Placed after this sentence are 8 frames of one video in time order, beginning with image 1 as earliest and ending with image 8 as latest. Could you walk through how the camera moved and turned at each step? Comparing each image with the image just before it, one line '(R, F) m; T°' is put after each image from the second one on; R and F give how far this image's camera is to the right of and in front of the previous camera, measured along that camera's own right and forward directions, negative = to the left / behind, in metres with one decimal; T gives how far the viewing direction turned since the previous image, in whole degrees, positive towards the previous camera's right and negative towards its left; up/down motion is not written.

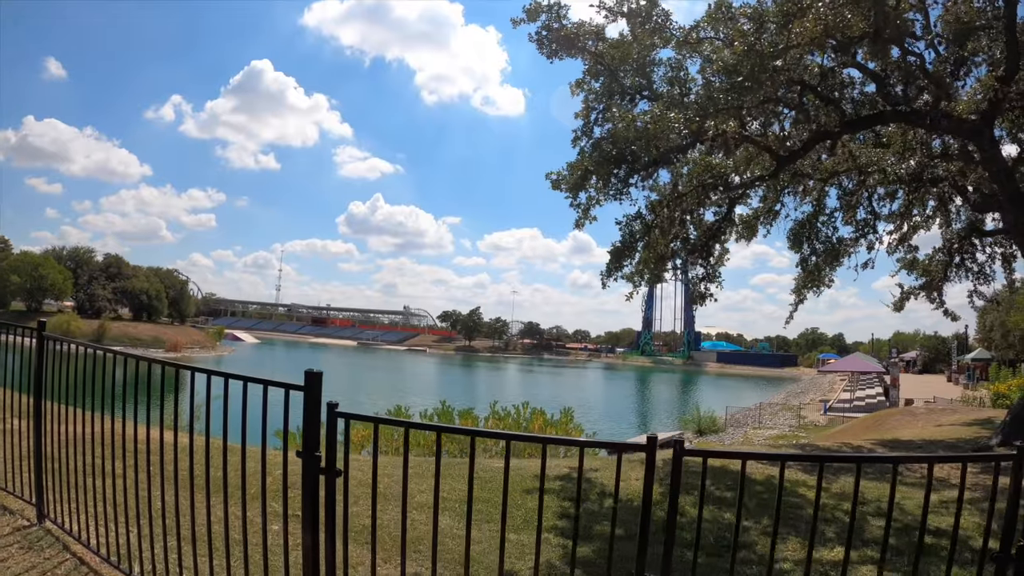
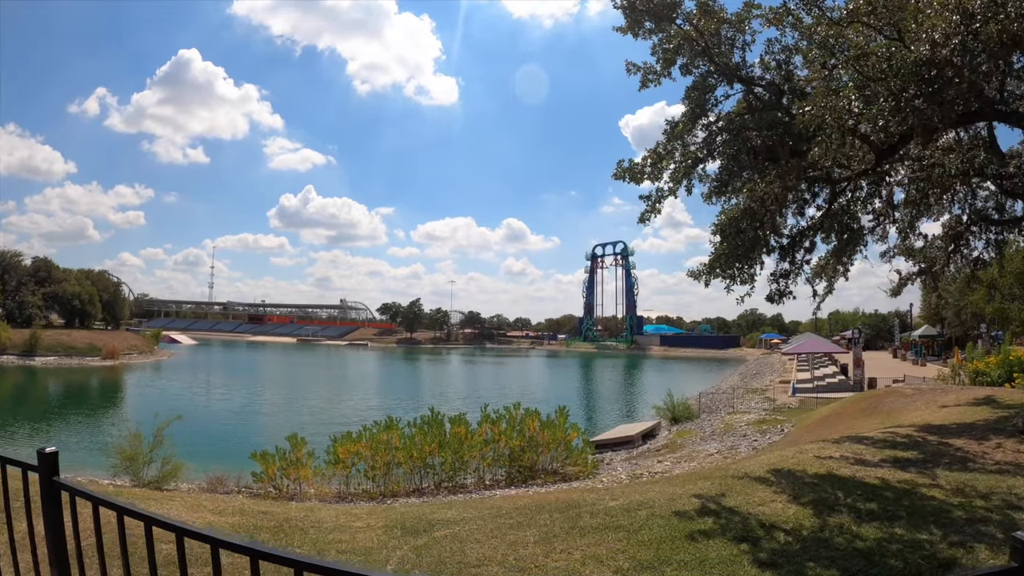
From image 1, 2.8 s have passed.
(-1.0, +0.5) m; +5°
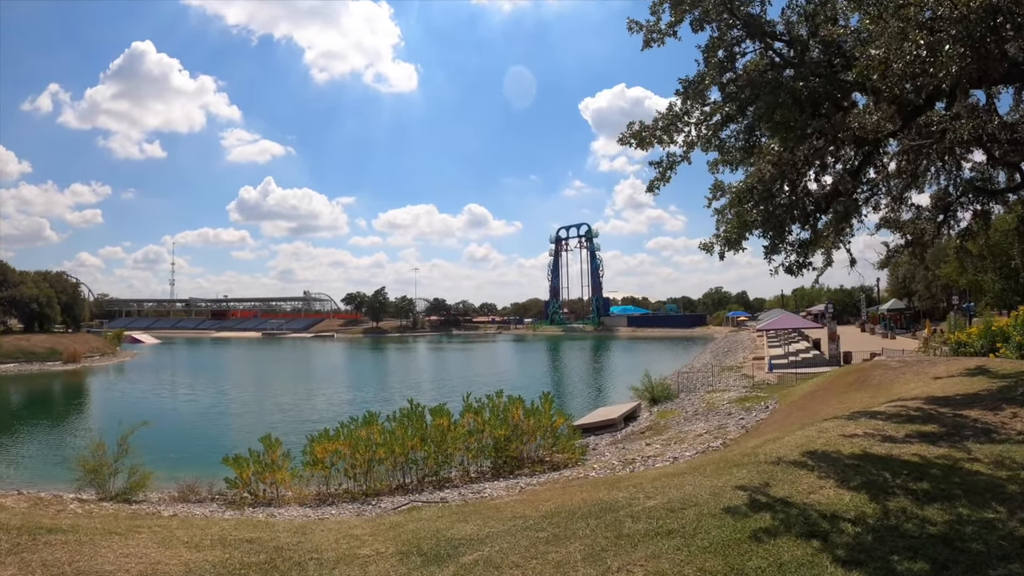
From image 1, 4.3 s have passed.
(-0.2, +0.4) m; +3°
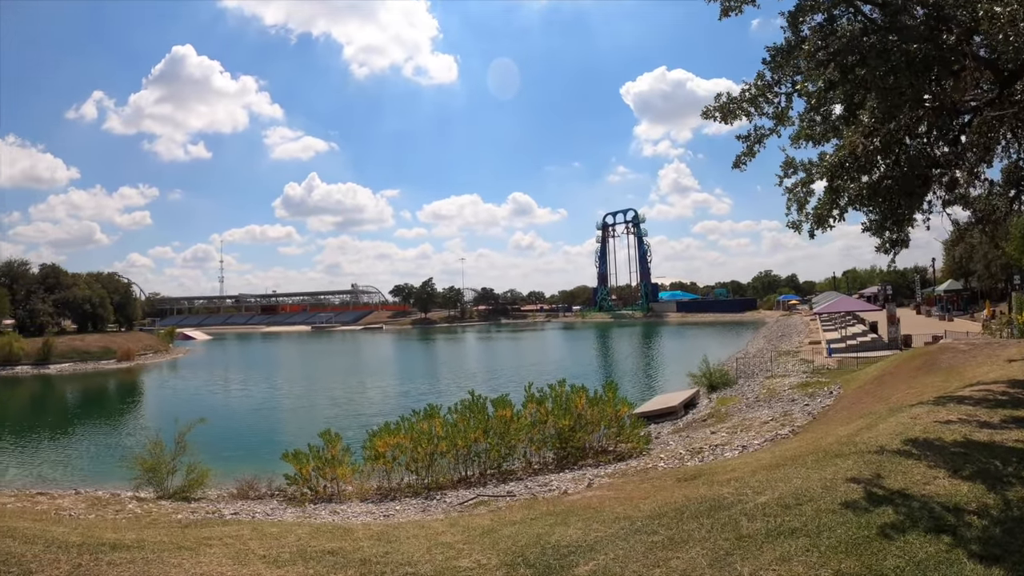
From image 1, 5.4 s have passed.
(-0.2, +0.4) m; -3°
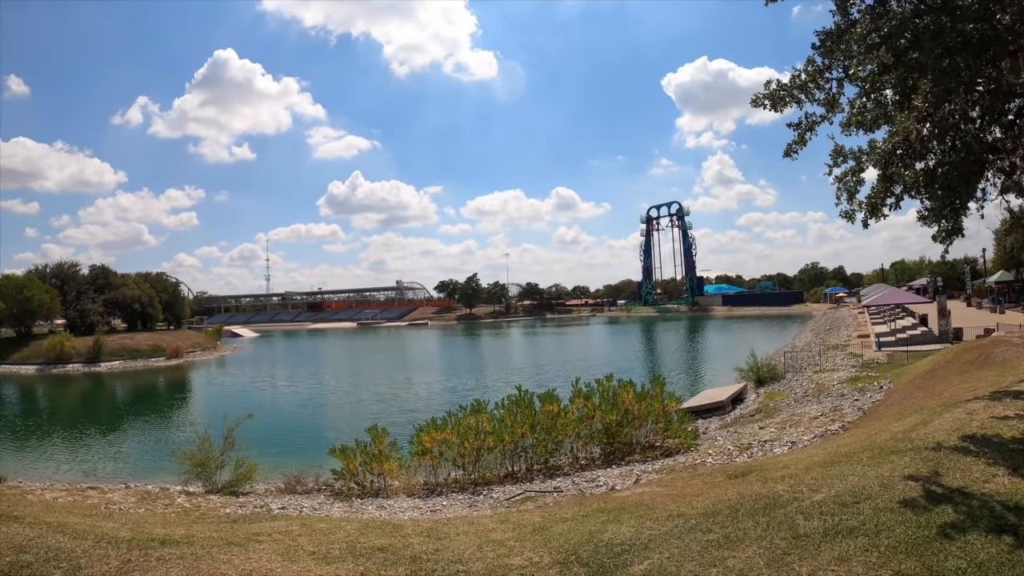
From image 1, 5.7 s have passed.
(-0.3, +0.1) m; -3°
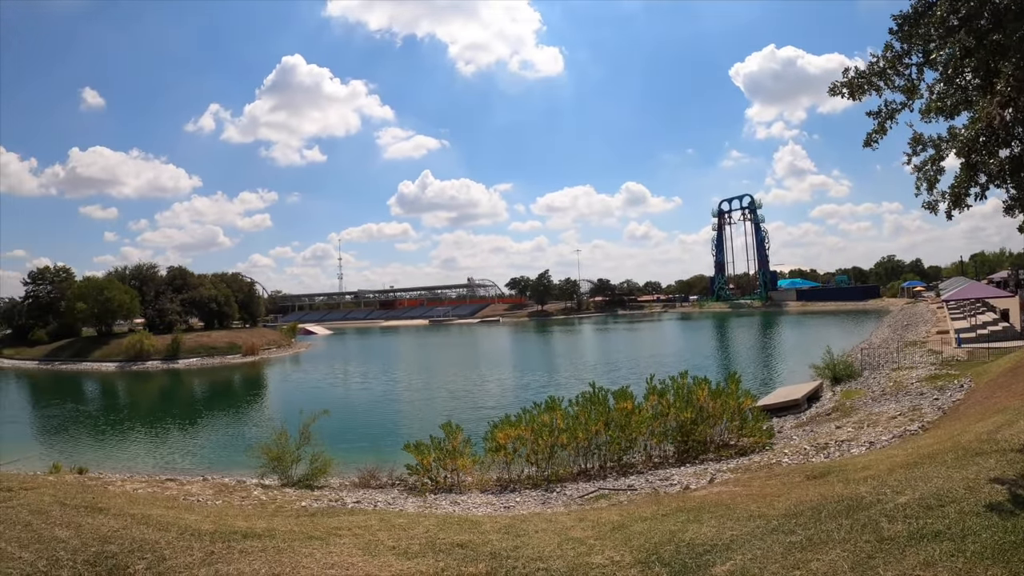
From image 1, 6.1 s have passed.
(-0.4, 0.0) m; -5°
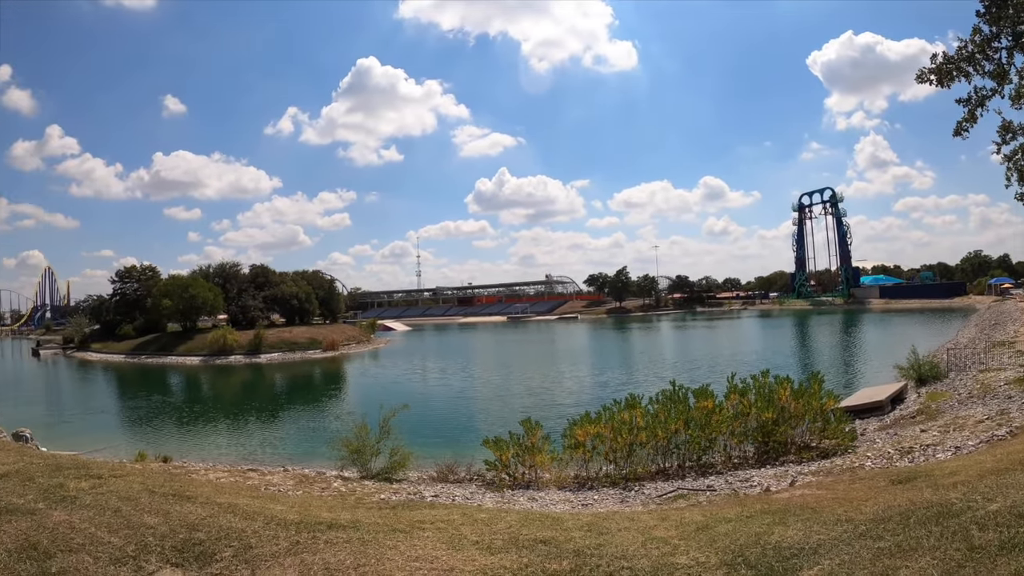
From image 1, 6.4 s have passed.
(-0.3, 0.0) m; -6°
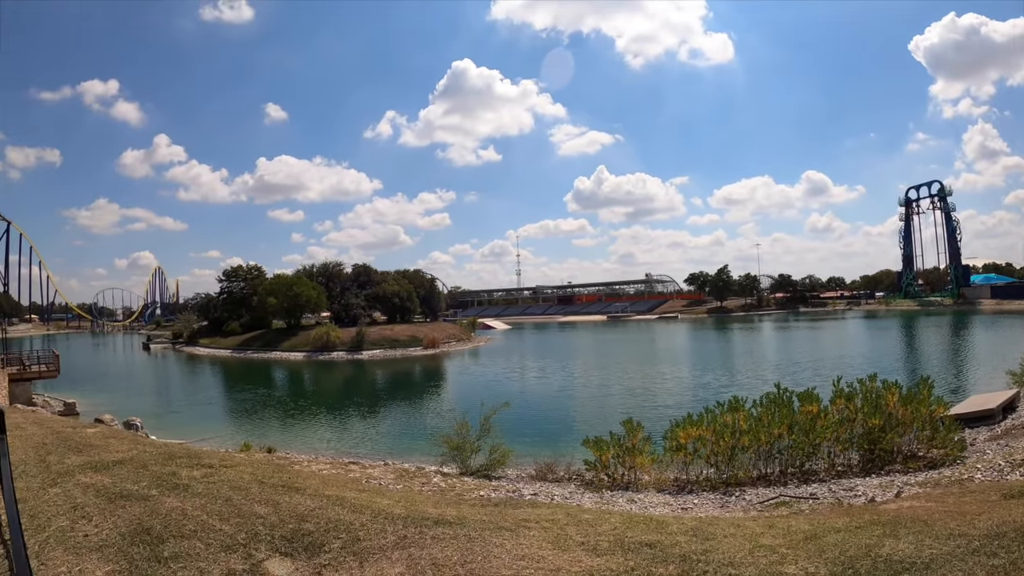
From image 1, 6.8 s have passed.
(-0.7, 0.0) m; -7°
